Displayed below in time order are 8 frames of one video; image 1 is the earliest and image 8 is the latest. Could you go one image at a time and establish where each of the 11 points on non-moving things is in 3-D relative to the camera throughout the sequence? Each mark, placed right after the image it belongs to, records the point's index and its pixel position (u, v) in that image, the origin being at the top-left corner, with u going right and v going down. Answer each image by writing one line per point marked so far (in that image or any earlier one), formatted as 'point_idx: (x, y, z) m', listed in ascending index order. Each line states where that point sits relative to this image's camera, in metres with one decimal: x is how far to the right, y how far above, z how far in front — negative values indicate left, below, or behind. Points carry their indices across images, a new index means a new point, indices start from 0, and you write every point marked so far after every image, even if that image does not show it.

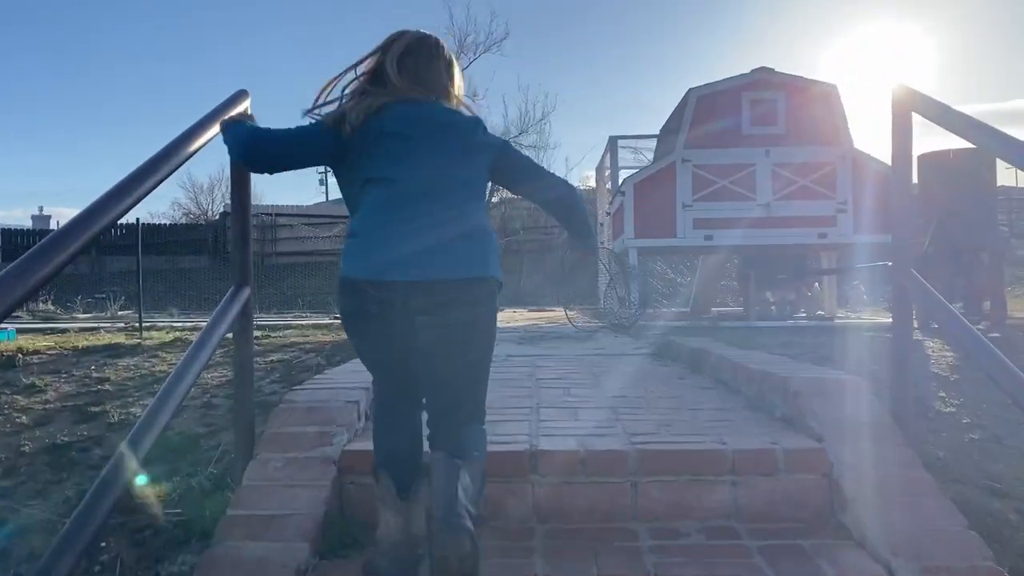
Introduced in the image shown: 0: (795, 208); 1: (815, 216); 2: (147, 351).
0: (+3.5, +1.0, +10.8) m
1: (+3.8, +0.9, +10.9) m
2: (-2.6, -0.5, +6.2) m
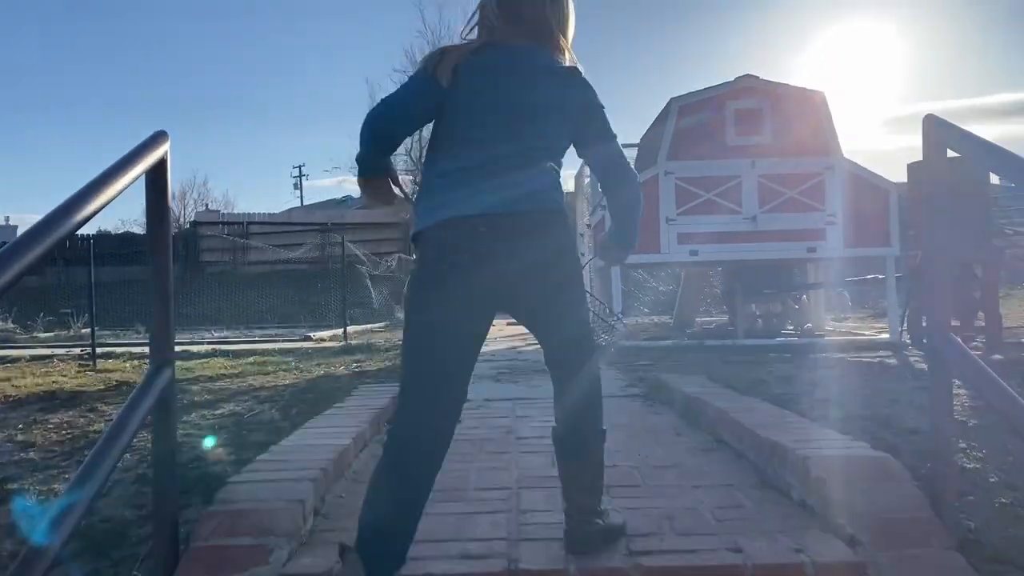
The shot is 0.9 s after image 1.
0: (+3.2, +0.8, +10.4) m
1: (+3.5, +0.7, +10.4) m
2: (-2.8, -0.7, +5.6) m
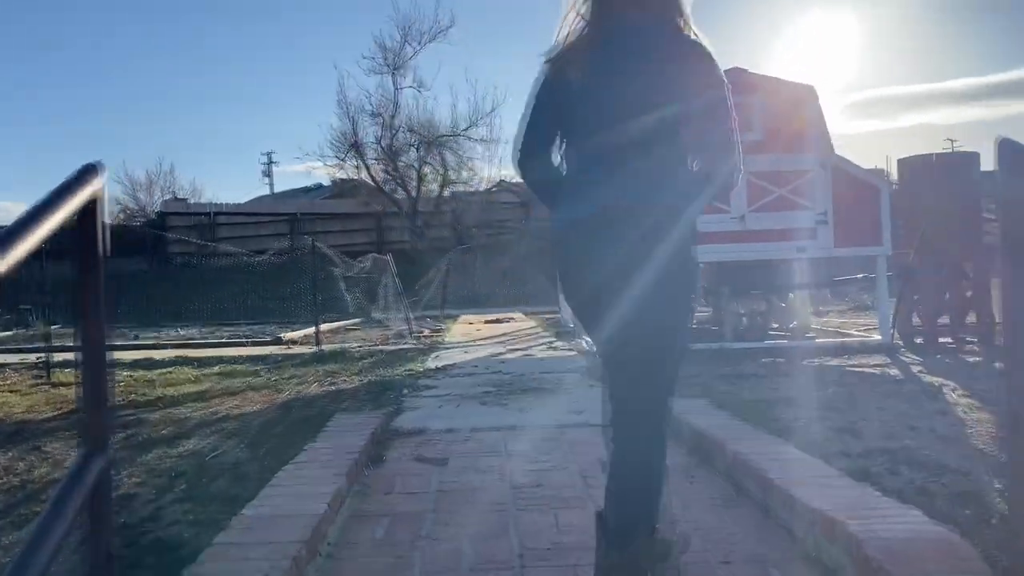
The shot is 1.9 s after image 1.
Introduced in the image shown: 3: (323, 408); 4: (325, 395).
0: (+3.0, +0.8, +10.0) m
1: (+3.3, +0.7, +10.1) m
2: (-2.8, -0.9, +5.1) m
3: (-1.2, -0.8, +5.6) m
4: (-1.3, -0.8, +6.2) m
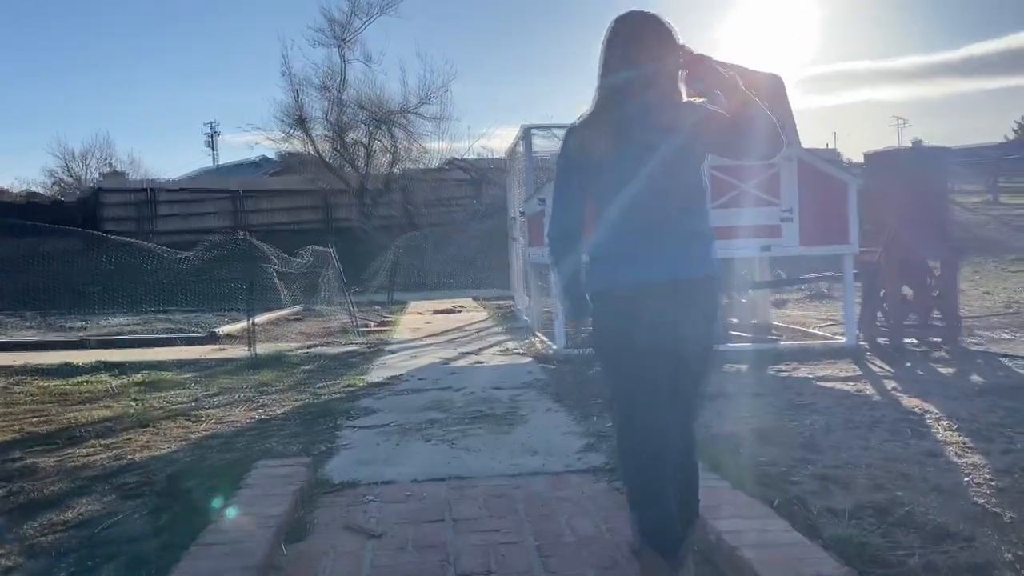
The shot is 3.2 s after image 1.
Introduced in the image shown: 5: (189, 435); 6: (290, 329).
0: (+2.4, +0.8, +9.5) m
1: (+2.7, +0.7, +9.6) m
2: (-3.1, -1.0, +4.4) m
3: (-1.5, -0.9, +5.0) m
4: (-1.7, -0.9, +5.6) m
5: (-2.0, -0.9, +5.4) m
6: (-3.5, -0.6, +13.7) m
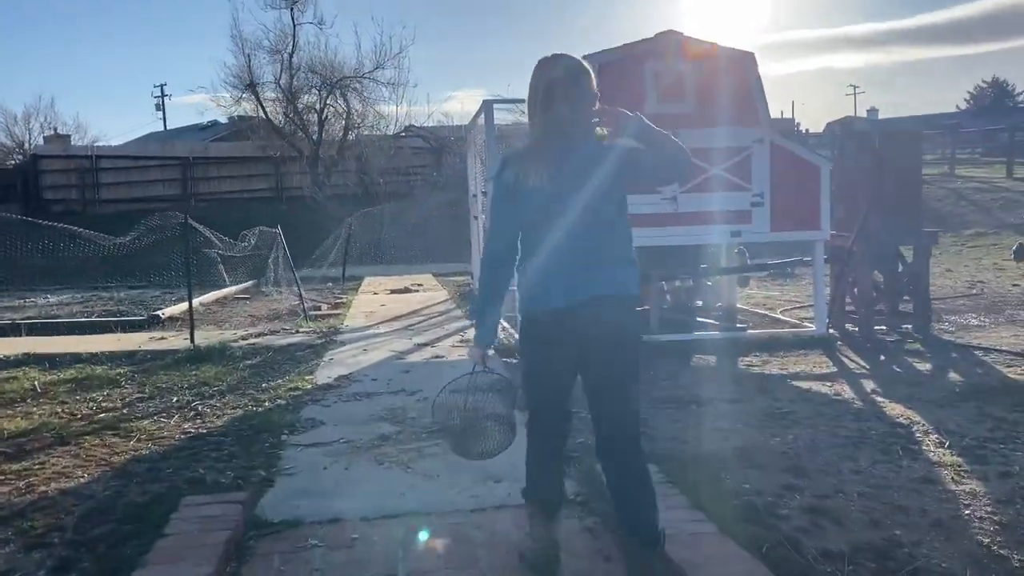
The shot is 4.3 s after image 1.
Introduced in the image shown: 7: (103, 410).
0: (+2.0, +0.9, +9.1) m
1: (+2.3, +0.8, +9.2) m
2: (-3.3, -1.1, +3.8) m
3: (-1.7, -1.0, +4.4) m
4: (-1.9, -0.9, +5.0) m
5: (-2.2, -1.0, +4.9) m
6: (-4.1, -0.3, +13.0) m
7: (-3.1, -0.9, +6.5) m
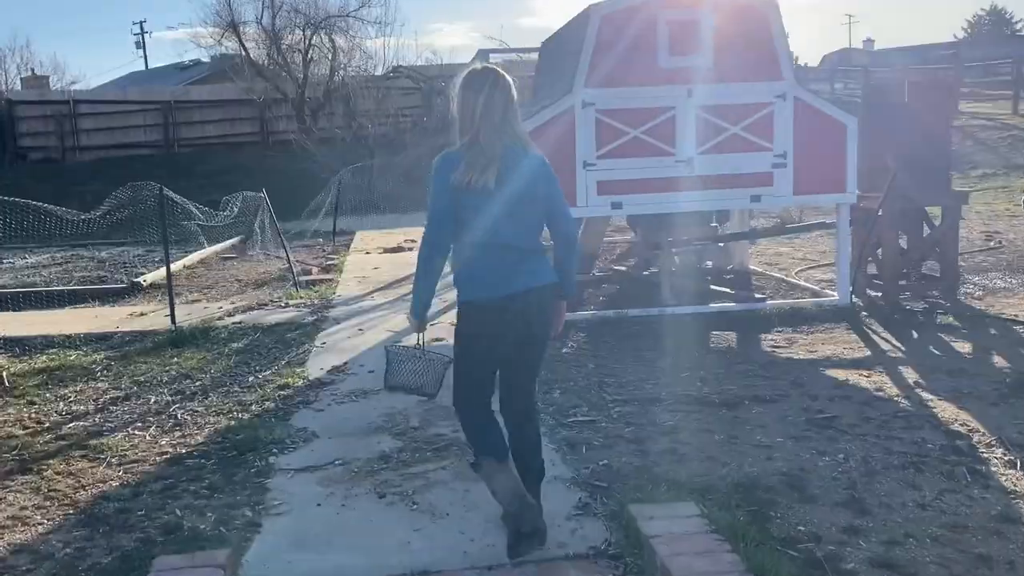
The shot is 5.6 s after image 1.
0: (+2.0, +1.2, +8.5) m
1: (+2.3, +1.1, +8.5) m
2: (-3.2, -1.3, +3.2) m
3: (-1.6, -1.1, +3.9) m
4: (-1.8, -1.0, +4.5) m
5: (-2.2, -1.0, +4.3) m
6: (-4.1, +0.2, +12.4) m
7: (-3.0, -0.9, +5.9) m
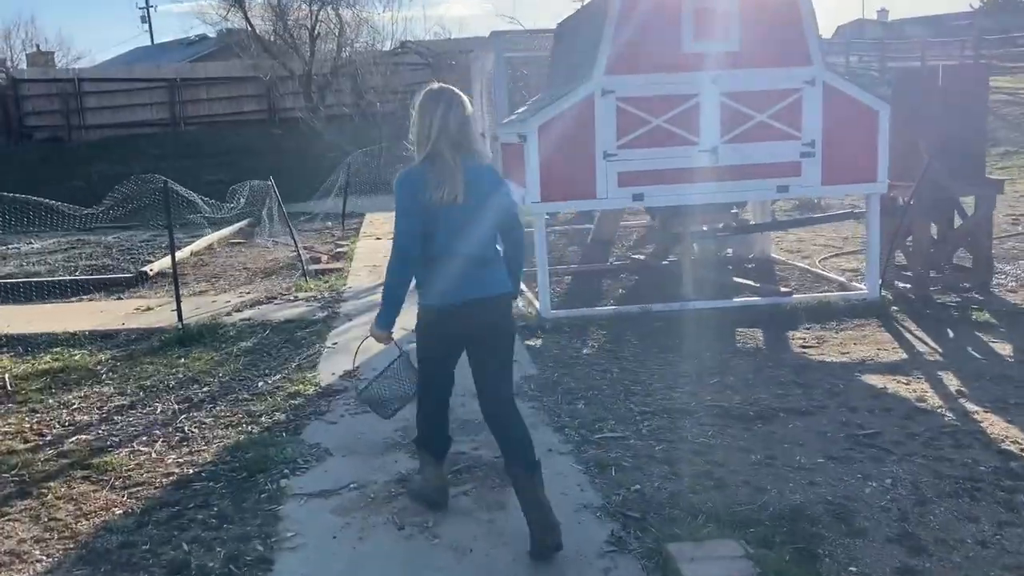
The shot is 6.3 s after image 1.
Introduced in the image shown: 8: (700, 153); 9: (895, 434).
0: (+2.2, +1.2, +8.1) m
1: (+2.5, +1.2, +8.2) m
2: (-3.1, -1.4, +3.0) m
3: (-1.5, -1.2, +3.6) m
4: (-1.7, -1.1, +4.2) m
5: (-2.0, -1.1, +4.1) m
6: (-3.9, +0.3, +12.1) m
7: (-2.9, -0.9, +5.7) m
8: (+1.8, +1.3, +8.1) m
9: (+2.2, -0.8, +4.9) m
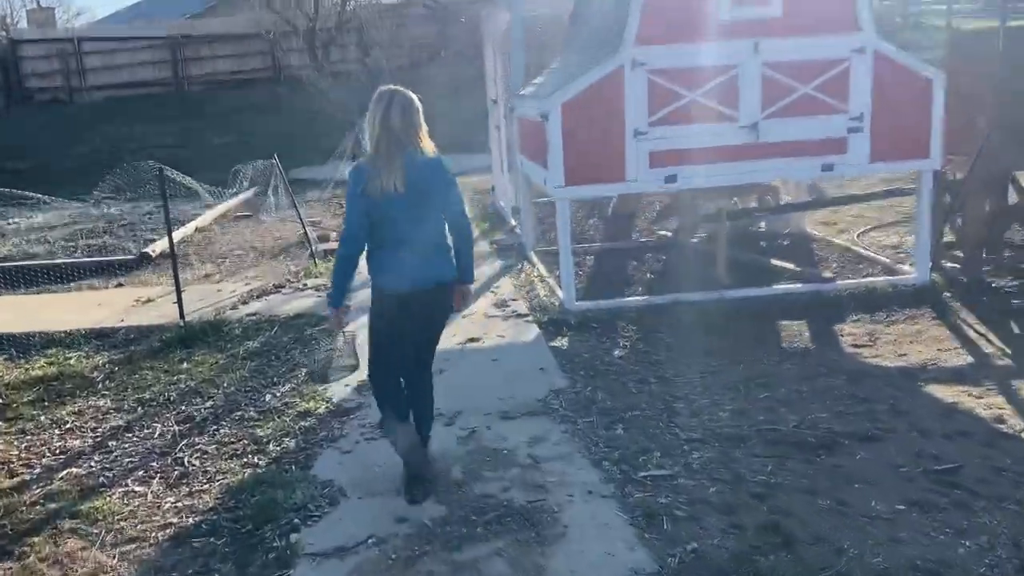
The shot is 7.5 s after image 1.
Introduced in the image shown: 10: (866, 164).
0: (+2.4, +1.3, +7.4) m
1: (+2.7, +1.3, +7.5) m
2: (-2.9, -1.6, +2.5) m
3: (-1.3, -1.4, +3.2) m
4: (-1.5, -1.2, +3.7) m
5: (-1.9, -1.3, +3.6) m
6: (-3.7, +0.6, +11.6) m
7: (-2.7, -1.0, +5.2) m
8: (+1.9, +1.3, +7.4) m
9: (+2.3, -0.9, +4.3) m
10: (+3.1, +1.1, +7.6) m
